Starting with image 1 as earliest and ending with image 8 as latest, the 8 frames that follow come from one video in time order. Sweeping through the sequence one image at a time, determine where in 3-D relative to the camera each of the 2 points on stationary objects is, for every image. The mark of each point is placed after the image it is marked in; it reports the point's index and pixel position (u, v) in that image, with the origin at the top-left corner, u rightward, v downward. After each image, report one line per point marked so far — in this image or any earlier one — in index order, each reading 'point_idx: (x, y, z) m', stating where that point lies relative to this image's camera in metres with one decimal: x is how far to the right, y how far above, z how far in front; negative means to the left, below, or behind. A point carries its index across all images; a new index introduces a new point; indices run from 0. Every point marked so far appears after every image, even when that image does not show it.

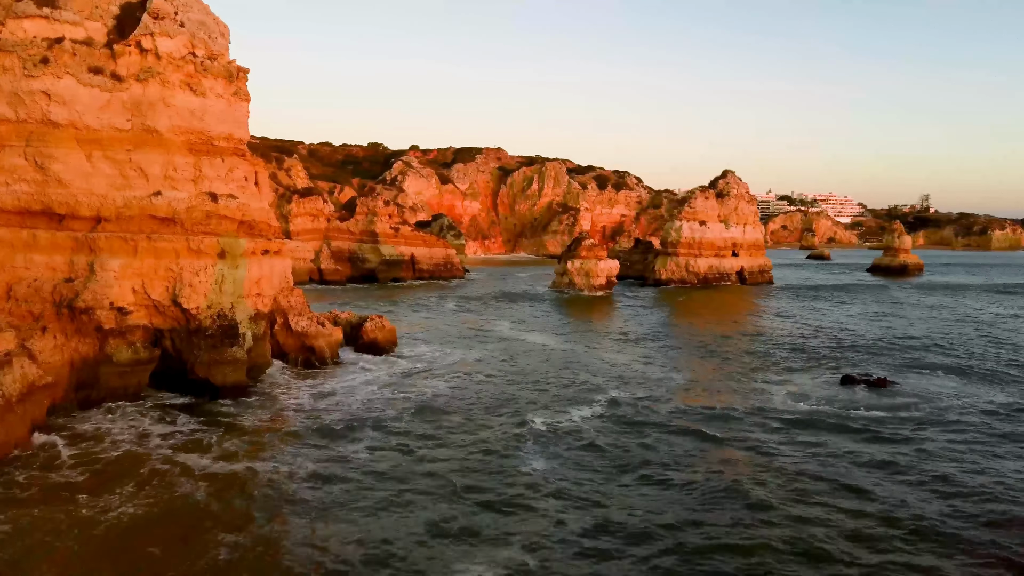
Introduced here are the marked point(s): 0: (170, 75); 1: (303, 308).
0: (-7.7, +4.8, +13.5) m
1: (-6.3, -0.6, +18.0) m
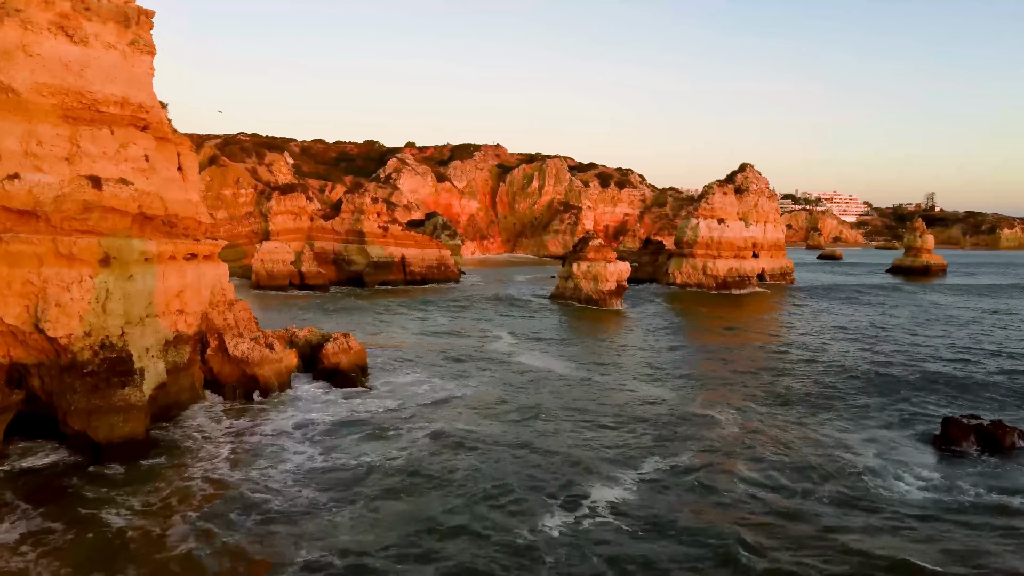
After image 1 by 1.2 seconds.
0: (-7.8, +4.5, +9.8) m
1: (-6.4, -0.9, +14.2) m
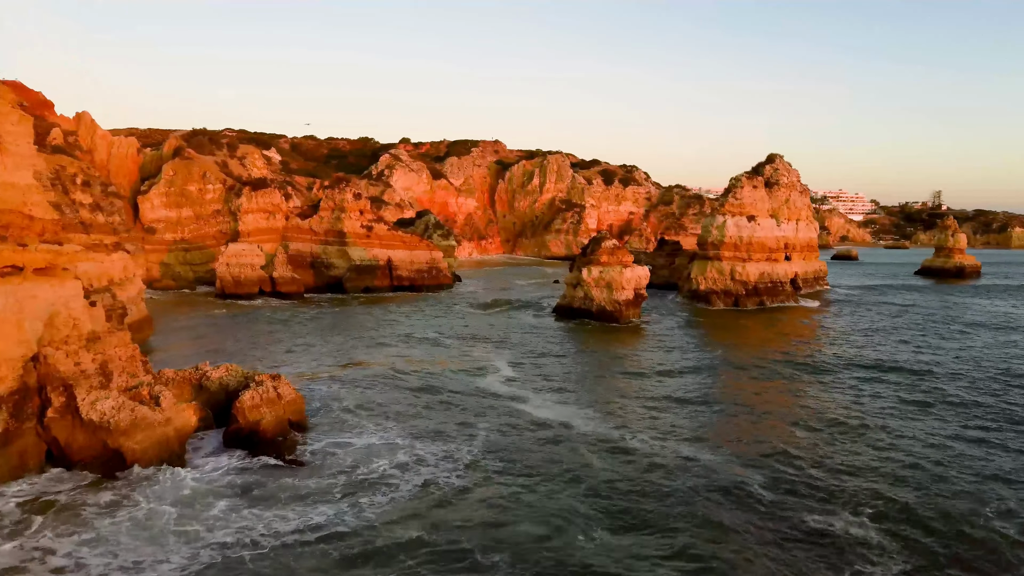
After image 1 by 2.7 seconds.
0: (-7.8, +4.0, +5.1) m
1: (-6.4, -1.4, +9.6) m
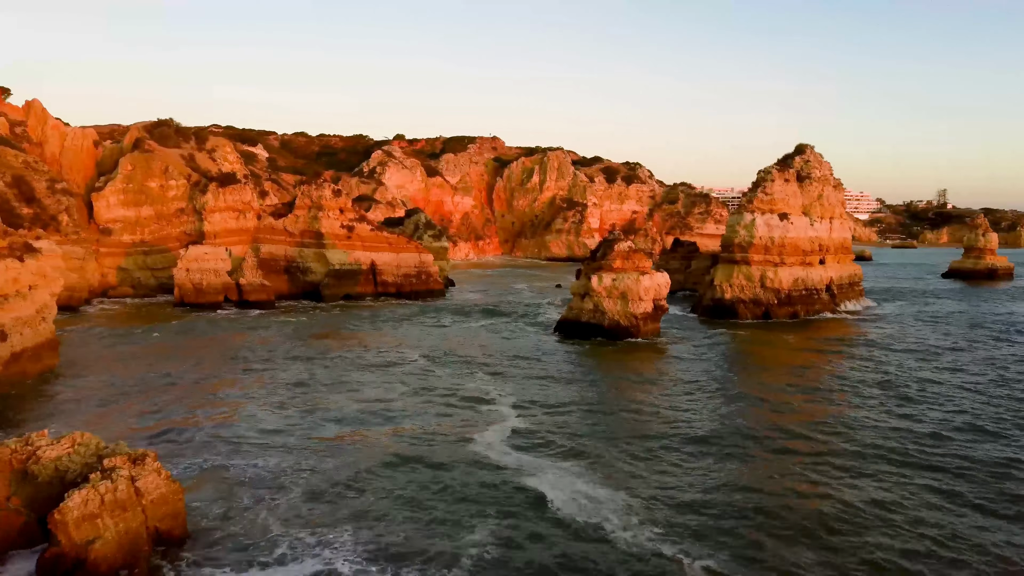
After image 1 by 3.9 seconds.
0: (-7.9, +3.6, +1.1) m
1: (-6.5, -1.8, +5.6) m
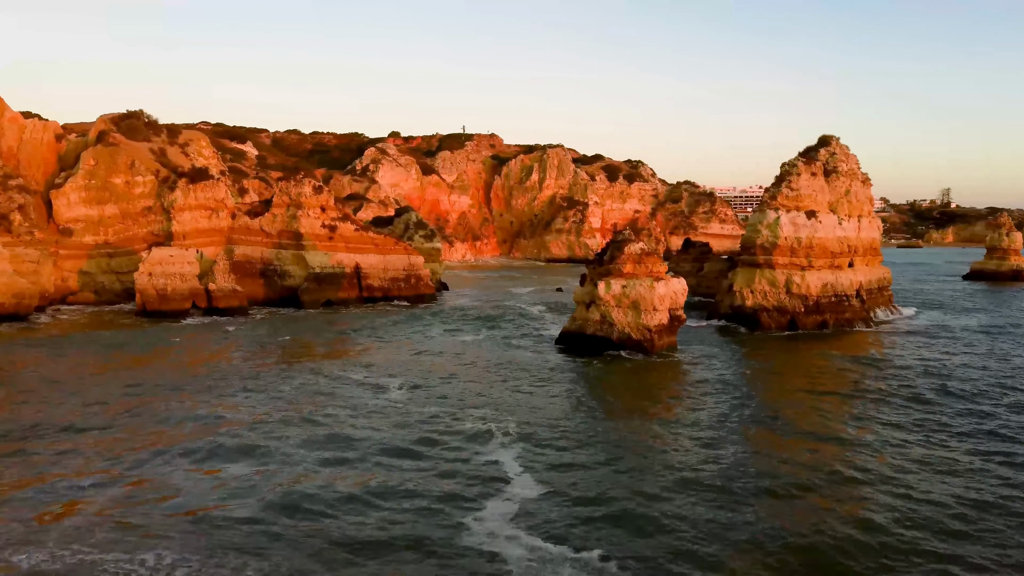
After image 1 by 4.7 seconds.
0: (-8.1, +3.3, -1.7) m
1: (-6.7, -2.1, +2.8) m
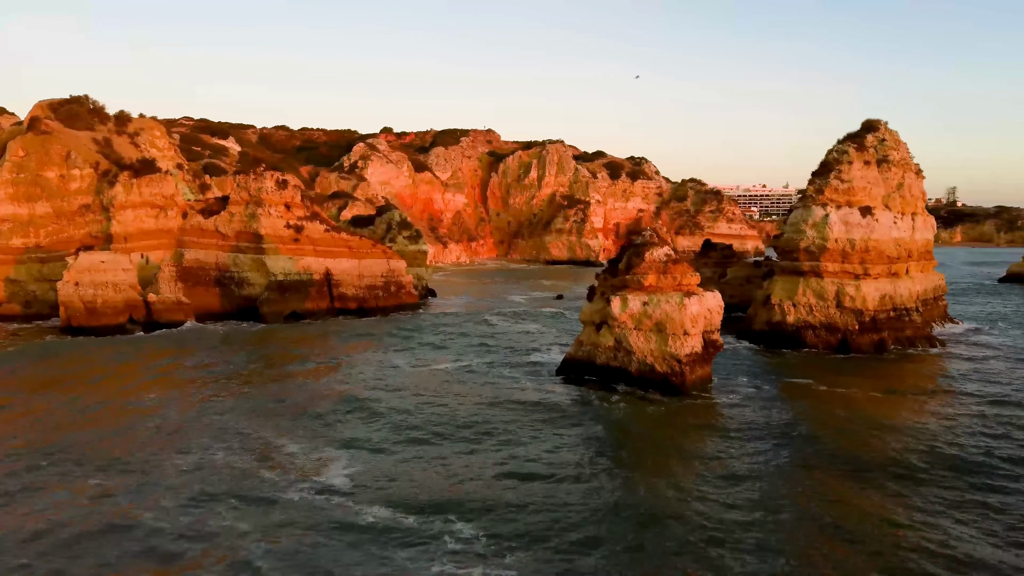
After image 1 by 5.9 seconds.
0: (-8.4, +2.9, -6.0) m
1: (-6.9, -2.5, -1.5) m
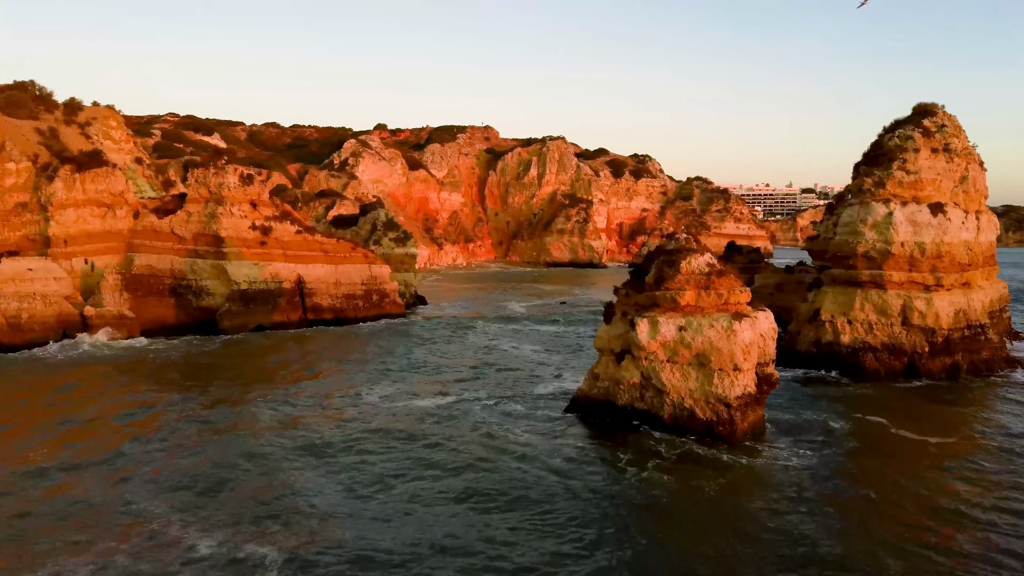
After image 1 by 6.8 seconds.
0: (-8.4, +2.5, -9.5) m
1: (-7.0, -2.9, -5.0) m
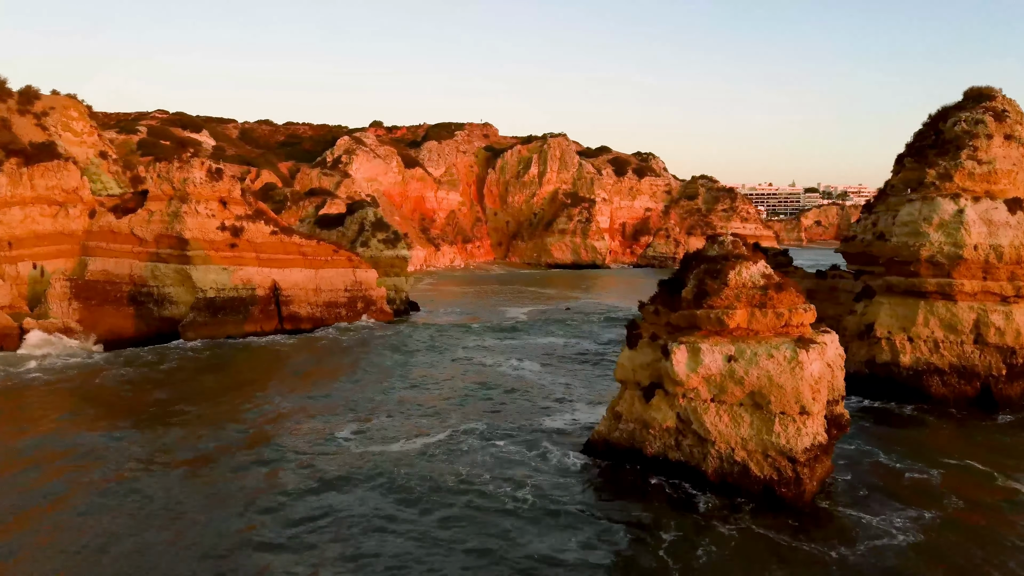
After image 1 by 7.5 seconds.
0: (-8.4, +2.2, -12.0) m
1: (-7.0, -3.2, -7.5) m
